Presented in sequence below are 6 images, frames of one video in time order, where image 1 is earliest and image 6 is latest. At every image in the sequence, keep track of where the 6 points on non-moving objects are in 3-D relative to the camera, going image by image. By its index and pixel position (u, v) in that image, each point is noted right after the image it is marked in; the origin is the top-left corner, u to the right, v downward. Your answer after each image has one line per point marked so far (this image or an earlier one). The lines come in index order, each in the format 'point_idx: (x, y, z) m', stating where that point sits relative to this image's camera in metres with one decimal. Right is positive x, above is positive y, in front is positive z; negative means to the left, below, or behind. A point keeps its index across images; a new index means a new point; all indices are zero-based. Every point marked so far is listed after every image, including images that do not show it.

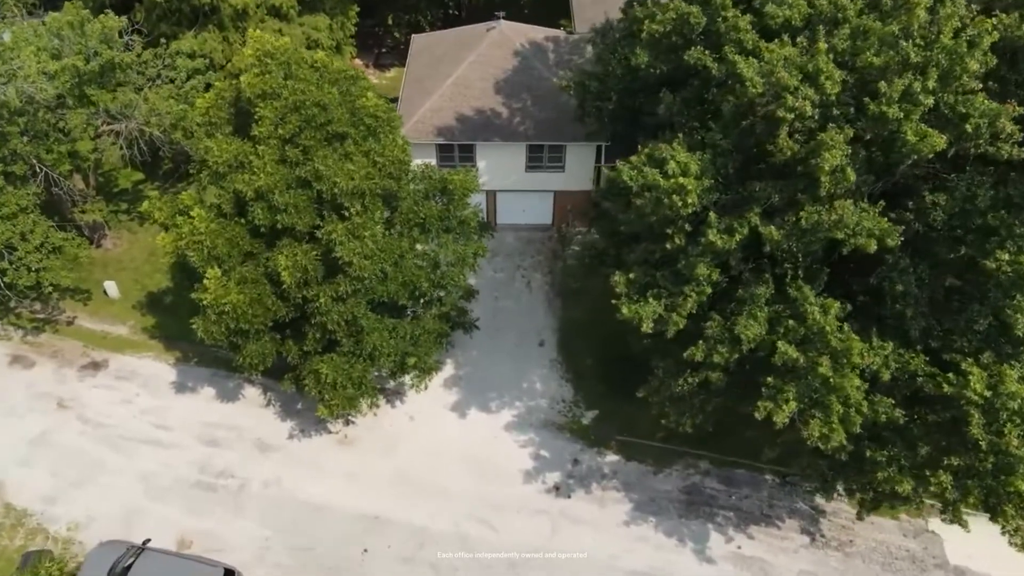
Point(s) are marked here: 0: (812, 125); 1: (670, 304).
0: (+6.0, +3.2, +14.8) m
1: (+3.7, -0.4, +17.6) m
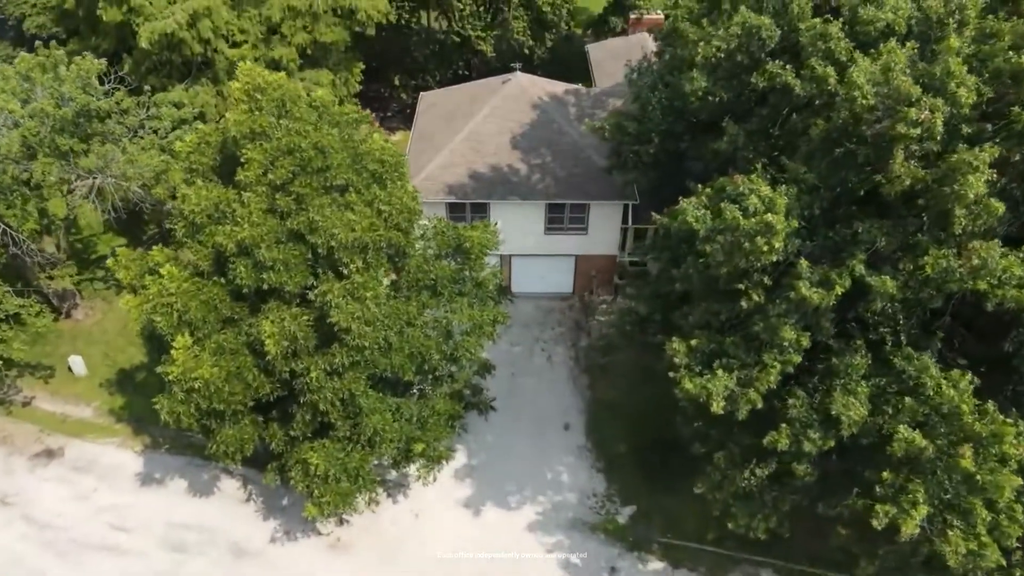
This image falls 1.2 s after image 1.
0: (+6.6, +2.2, +11.8) m
1: (+4.4, -1.7, +14.1) m
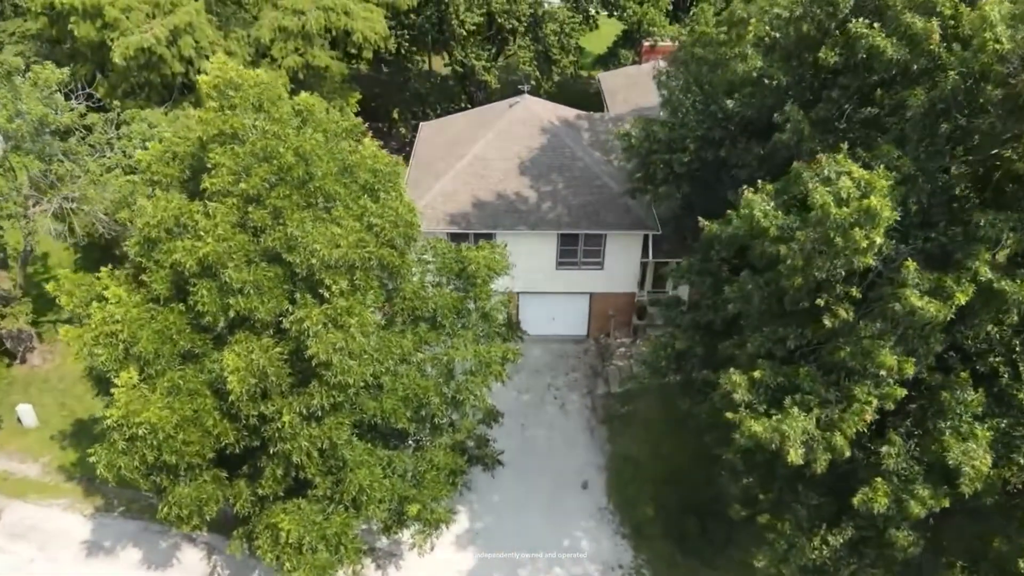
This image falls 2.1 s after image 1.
0: (+6.9, +2.2, +9.1) m
1: (+4.7, -1.9, +11.1) m
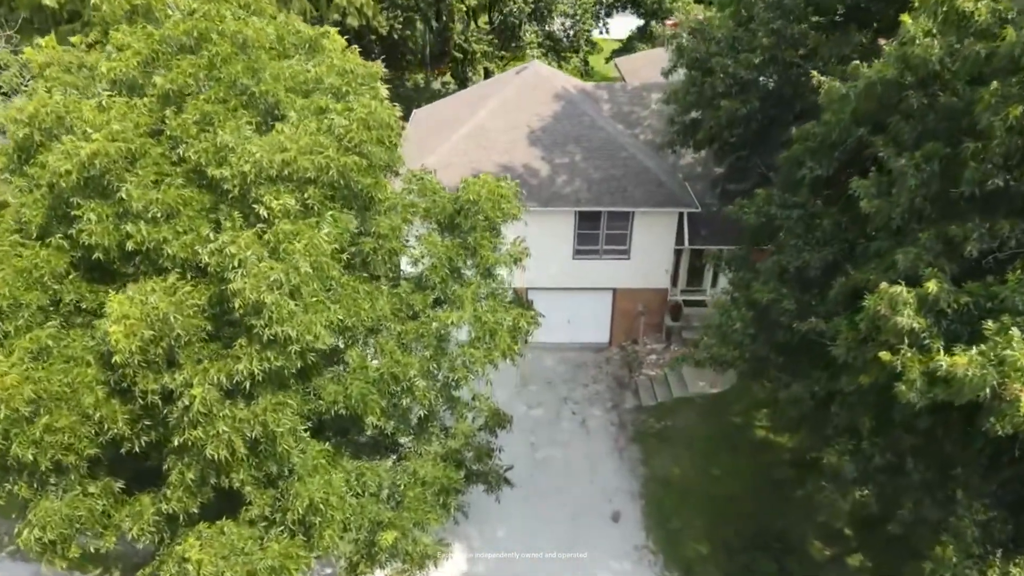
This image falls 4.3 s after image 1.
0: (+7.2, +3.7, +4.9) m
1: (+4.9, -0.5, +6.6) m
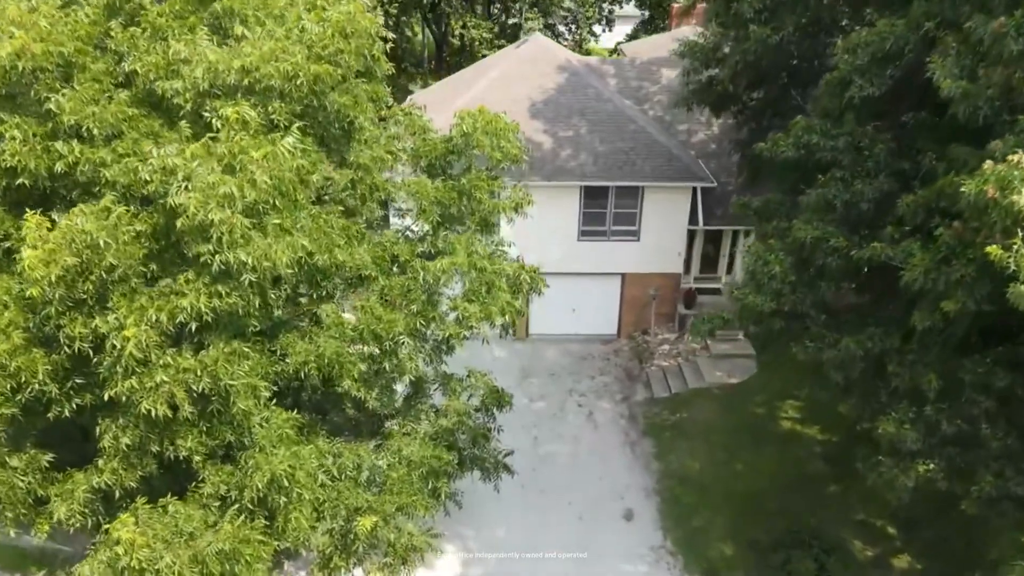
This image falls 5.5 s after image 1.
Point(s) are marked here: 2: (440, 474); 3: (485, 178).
0: (+7.2, +4.8, +3.4) m
1: (+4.9, +0.5, +4.9) m
2: (-1.1, -2.8, +11.5) m
3: (-0.4, +1.6, +11.5) m
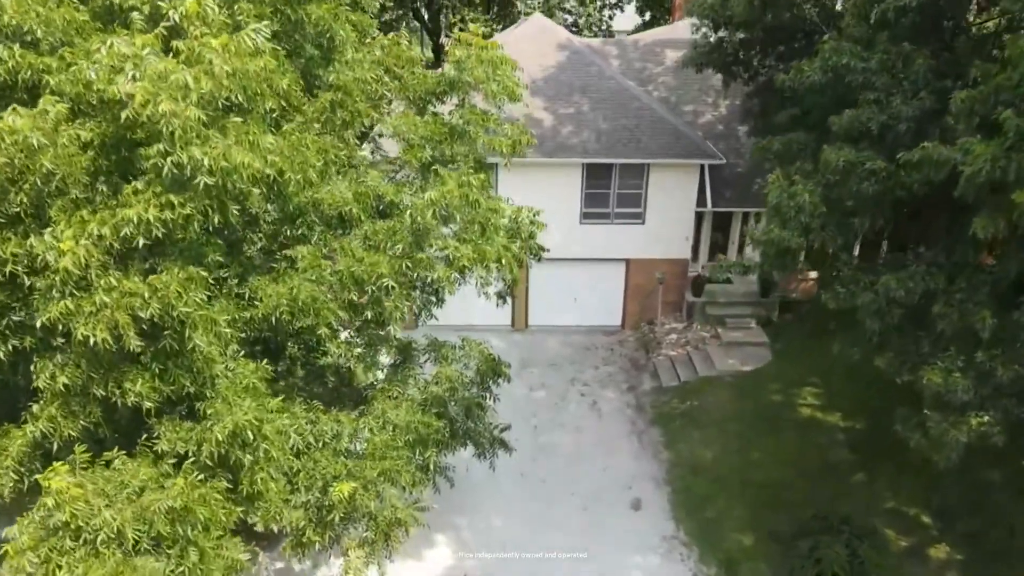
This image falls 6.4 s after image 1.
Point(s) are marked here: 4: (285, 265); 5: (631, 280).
0: (+7.1, +5.8, +2.5) m
1: (+4.9, +1.5, +3.9) m
2: (-1.1, -2.1, +10.3) m
3: (-0.4, +2.4, +10.6) m
4: (-2.8, +0.6, +8.3) m
5: (+3.2, +0.2, +19.4) m
